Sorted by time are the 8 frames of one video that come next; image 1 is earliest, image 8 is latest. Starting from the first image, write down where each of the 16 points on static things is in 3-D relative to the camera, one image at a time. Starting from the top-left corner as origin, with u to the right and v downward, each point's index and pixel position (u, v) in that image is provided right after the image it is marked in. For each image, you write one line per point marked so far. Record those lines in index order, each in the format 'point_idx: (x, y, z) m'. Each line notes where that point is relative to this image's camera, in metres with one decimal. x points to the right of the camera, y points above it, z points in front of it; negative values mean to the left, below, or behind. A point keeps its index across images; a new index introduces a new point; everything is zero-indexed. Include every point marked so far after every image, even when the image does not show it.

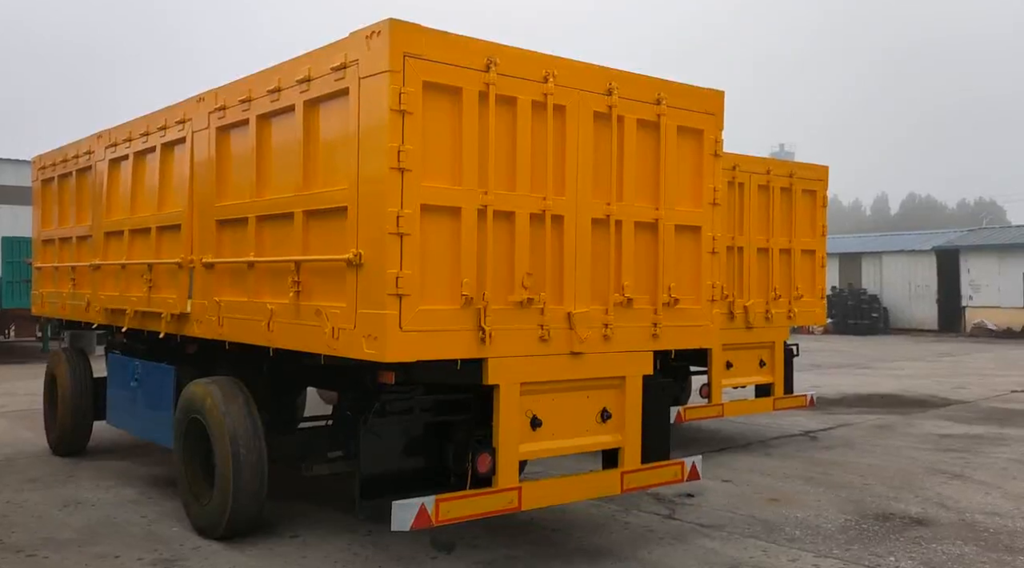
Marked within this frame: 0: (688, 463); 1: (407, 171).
0: (+1.1, -1.1, +5.8) m
1: (-0.5, +0.6, +4.7) m
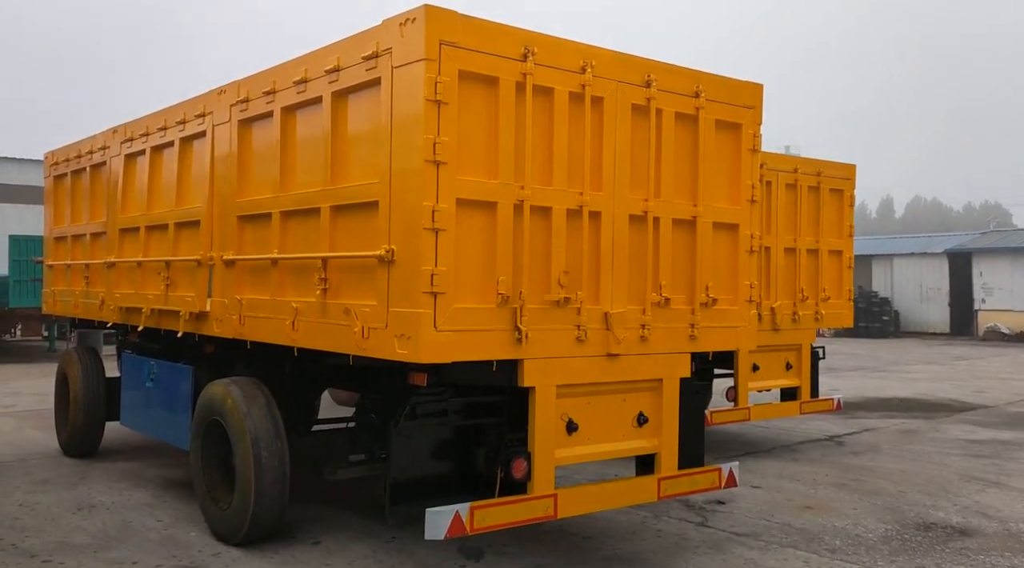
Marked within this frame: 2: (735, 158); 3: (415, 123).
0: (+1.3, -1.1, +5.6) m
1: (-0.3, +0.6, +4.5) m
2: (+1.4, +0.8, +5.8) m
3: (-0.5, +0.8, +4.5) m
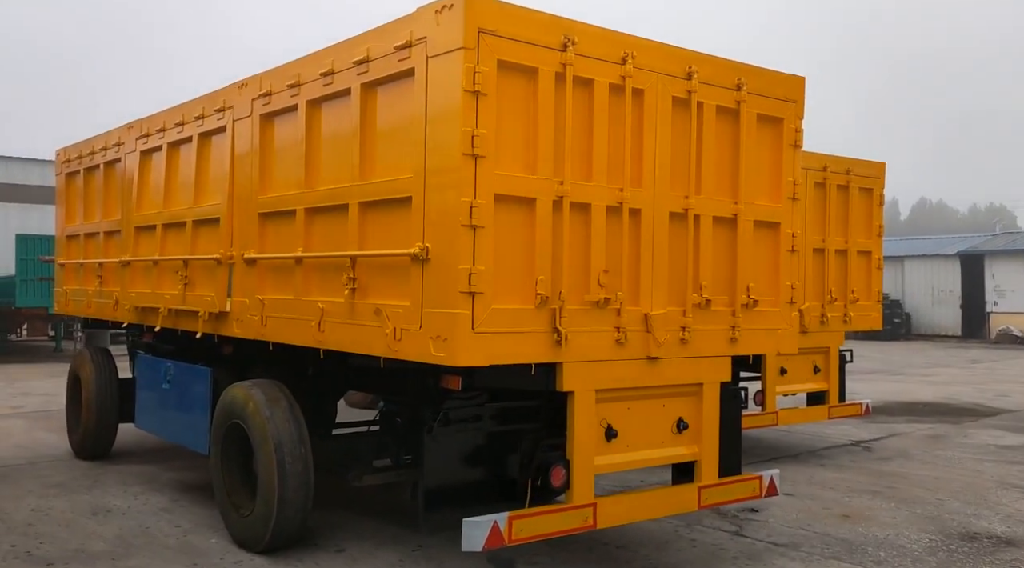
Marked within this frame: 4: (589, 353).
0: (+1.5, -1.1, +5.4) m
1: (-0.1, +0.6, +4.3) m
2: (+1.6, +0.8, +5.6) m
3: (-0.3, +0.8, +4.3) m
4: (+0.4, -0.4, +4.7) m
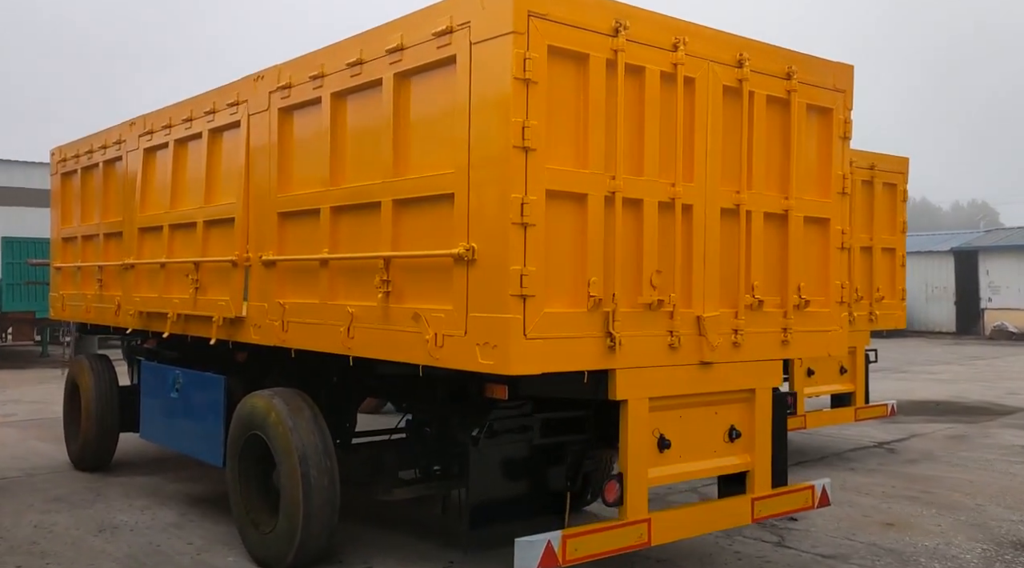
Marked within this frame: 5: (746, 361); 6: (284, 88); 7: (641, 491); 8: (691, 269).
0: (+1.7, -1.1, +5.2) m
1: (+0.1, +0.6, +4.0) m
2: (+1.8, +0.8, +5.3) m
3: (0.0, +0.8, +4.0) m
4: (+0.6, -0.4, +4.4) m
5: (+1.2, -0.4, +4.9) m
6: (-1.4, +1.2, +5.7) m
7: (+0.6, -1.0, +4.4) m
8: (+0.9, +0.1, +4.6) m
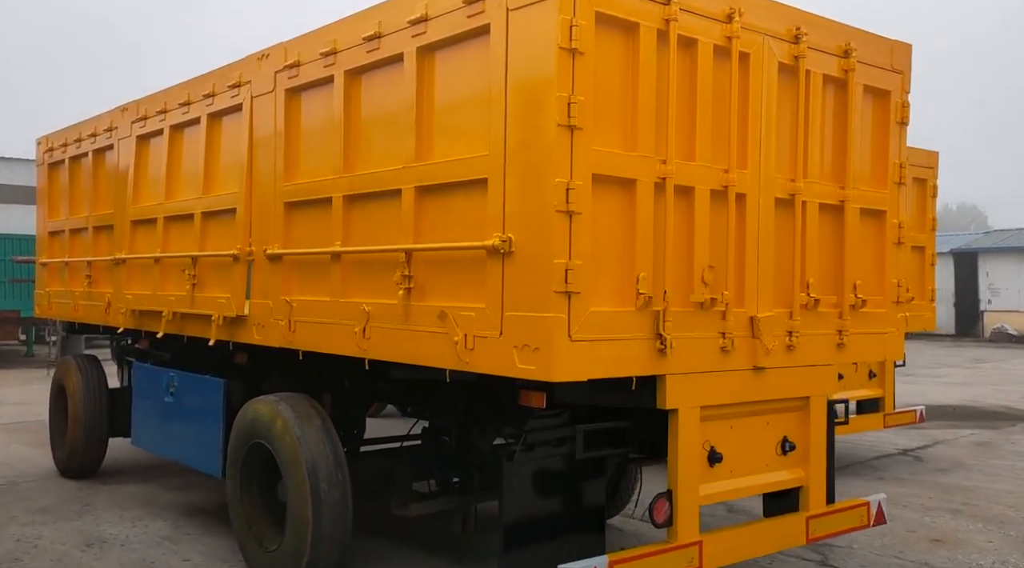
0: (+1.9, -1.1, +4.7) m
1: (+0.3, +0.6, +3.6) m
2: (+2.0, +0.8, +4.9) m
3: (+0.1, +0.8, +3.6) m
4: (+0.8, -0.3, +4.0) m
5: (+1.4, -0.4, +4.4) m
6: (-1.2, +1.2, +5.2) m
7: (+0.8, -1.0, +4.0) m
8: (+1.1, +0.1, +4.2) m
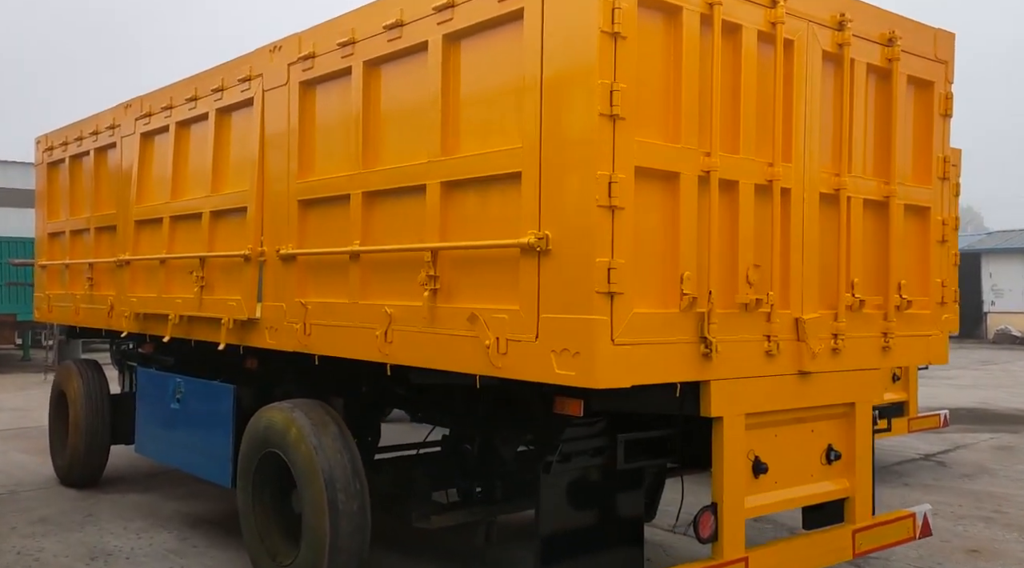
0: (+2.0, -1.1, +4.5) m
1: (+0.4, +0.6, +3.4) m
2: (+2.1, +0.8, +4.7) m
3: (+0.3, +0.8, +3.4) m
4: (+0.9, -0.3, +3.7) m
5: (+1.5, -0.4, +4.2) m
6: (-1.1, +1.2, +5.0) m
7: (+0.9, -1.0, +3.7) m
8: (+1.2, +0.1, +4.0) m
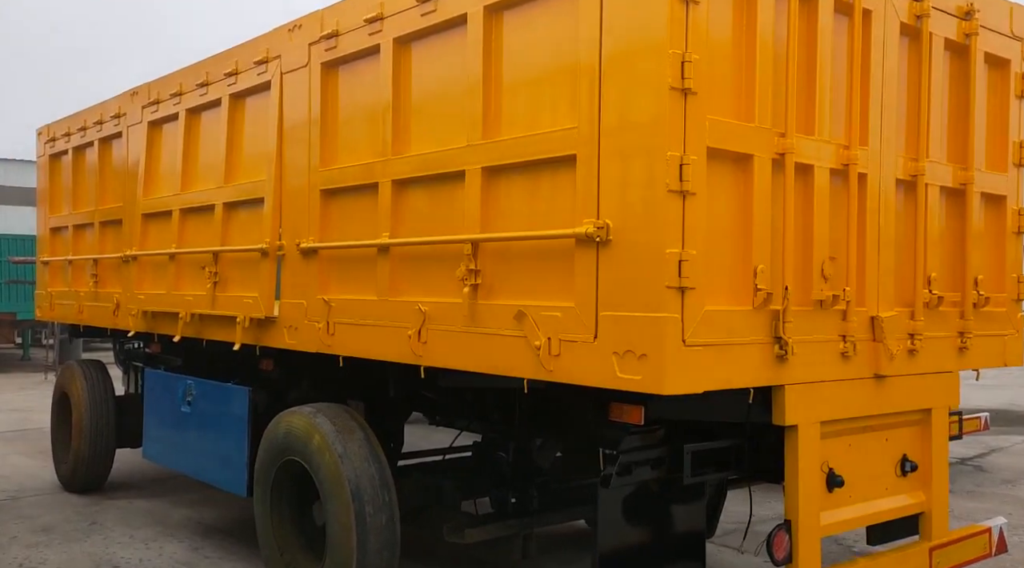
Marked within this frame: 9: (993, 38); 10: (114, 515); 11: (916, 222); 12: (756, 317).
0: (+2.2, -1.1, +4.2) m
1: (+0.6, +0.6, +3.0) m
2: (+2.3, +0.8, +4.3) m
3: (+0.5, +0.8, +3.0) m
4: (+1.1, -0.3, +3.4) m
5: (+1.7, -0.4, +3.9) m
6: (-0.9, +1.2, +4.6) m
7: (+1.1, -1.0, +3.4) m
8: (+1.4, +0.1, +3.6) m
9: (+2.2, +1.1, +4.2) m
10: (-3.0, -1.7, +6.9) m
11: (+1.7, +0.3, +3.8) m
12: (+0.9, -0.1, +3.2) m
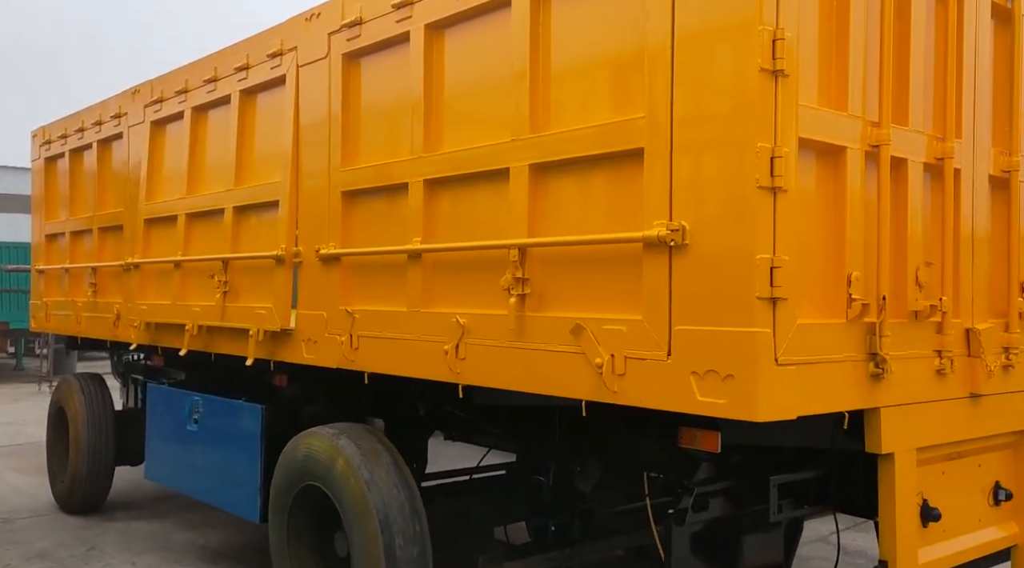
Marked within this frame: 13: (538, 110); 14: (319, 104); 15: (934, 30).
0: (+2.4, -1.1, +3.8) m
1: (+0.8, +0.6, +2.6) m
2: (+2.5, +0.8, +3.9) m
3: (+0.6, +0.8, +2.6) m
4: (+1.3, -0.4, +3.0) m
5: (+1.9, -0.4, +3.5) m
6: (-0.7, +1.2, +4.3) m
7: (+1.3, -1.0, +3.0) m
8: (+1.6, +0.1, +3.2) m
9: (+2.4, +1.1, +3.8) m
10: (-2.8, -1.8, +6.5) m
11: (+1.9, +0.2, +3.5) m
12: (+1.0, -0.1, +2.8) m
13: (+0.1, +0.6, +3.3) m
14: (-0.9, +0.9, +4.4) m
15: (+1.5, +0.9, +3.2) m
